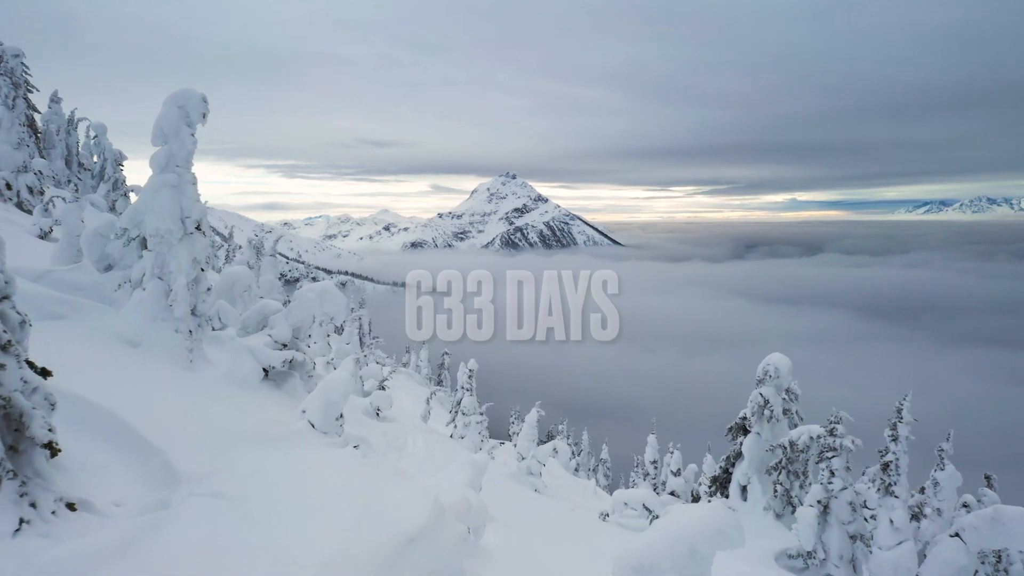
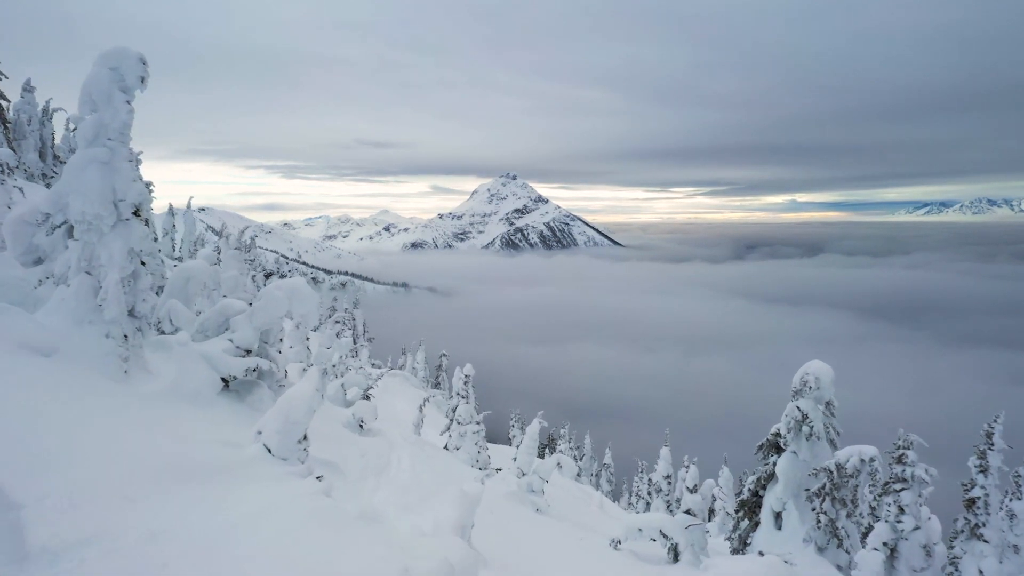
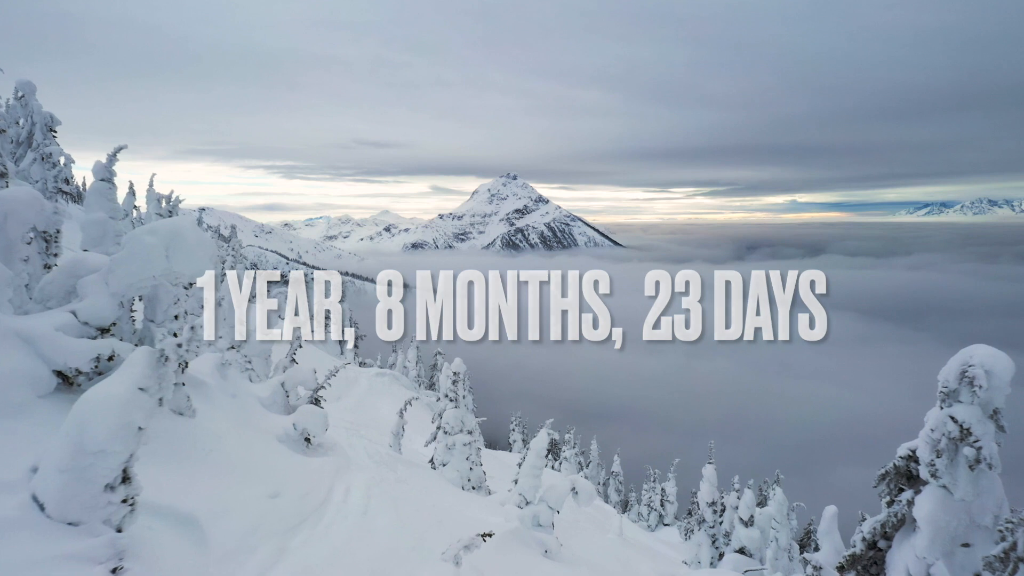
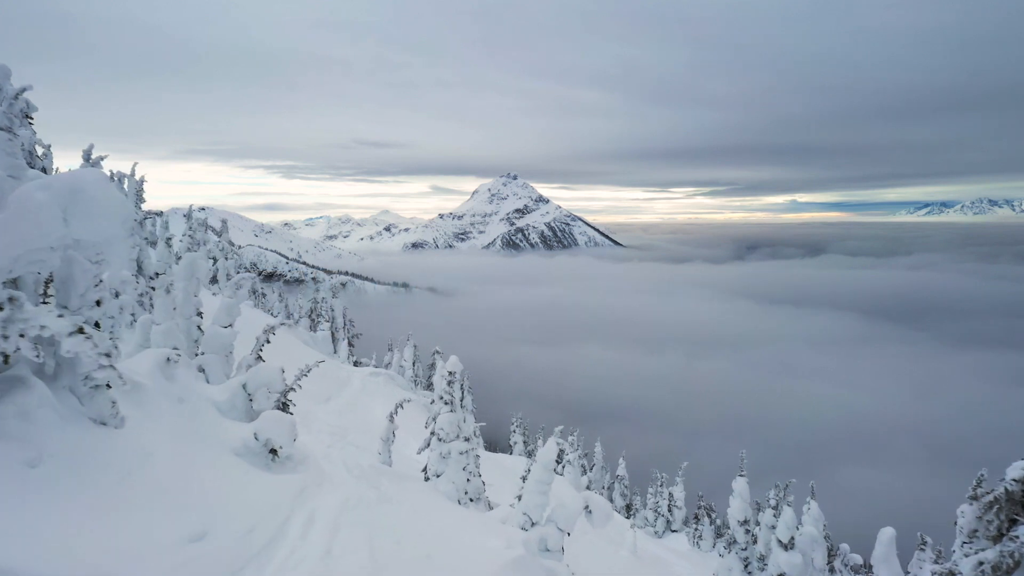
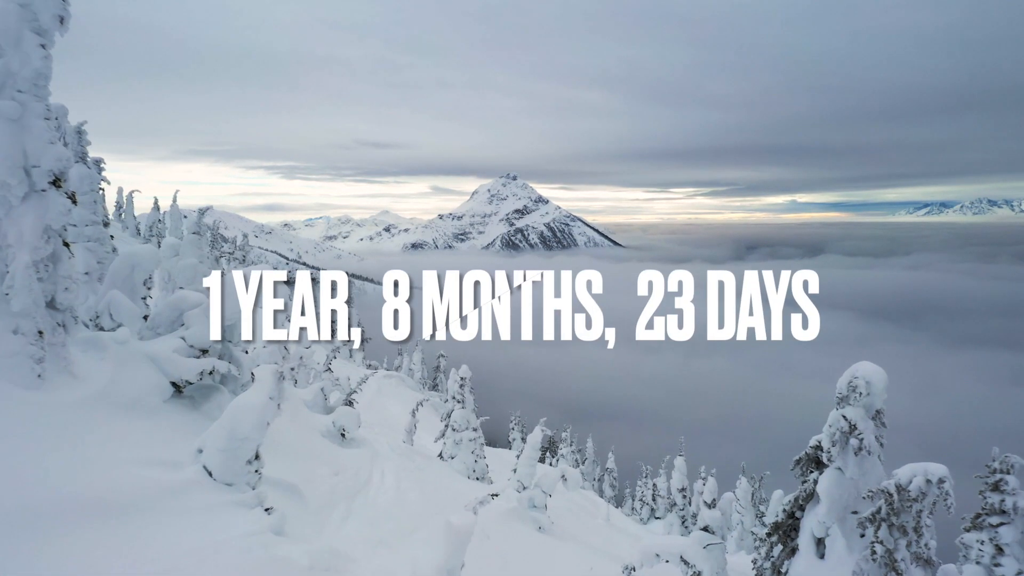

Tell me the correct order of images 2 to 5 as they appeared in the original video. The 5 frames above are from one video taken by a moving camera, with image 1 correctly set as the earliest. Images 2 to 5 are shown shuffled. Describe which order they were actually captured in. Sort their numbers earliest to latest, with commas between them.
2, 5, 3, 4
